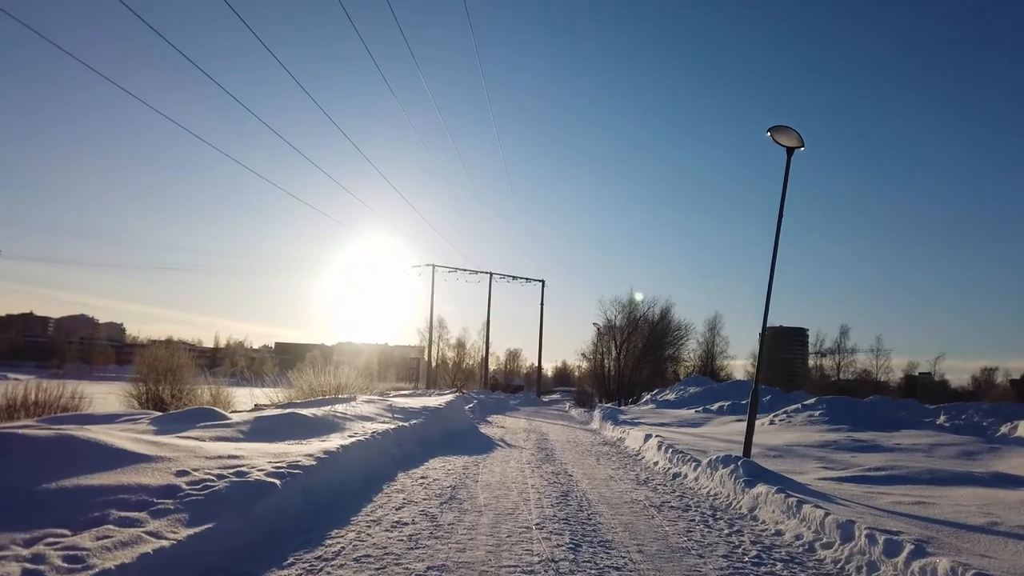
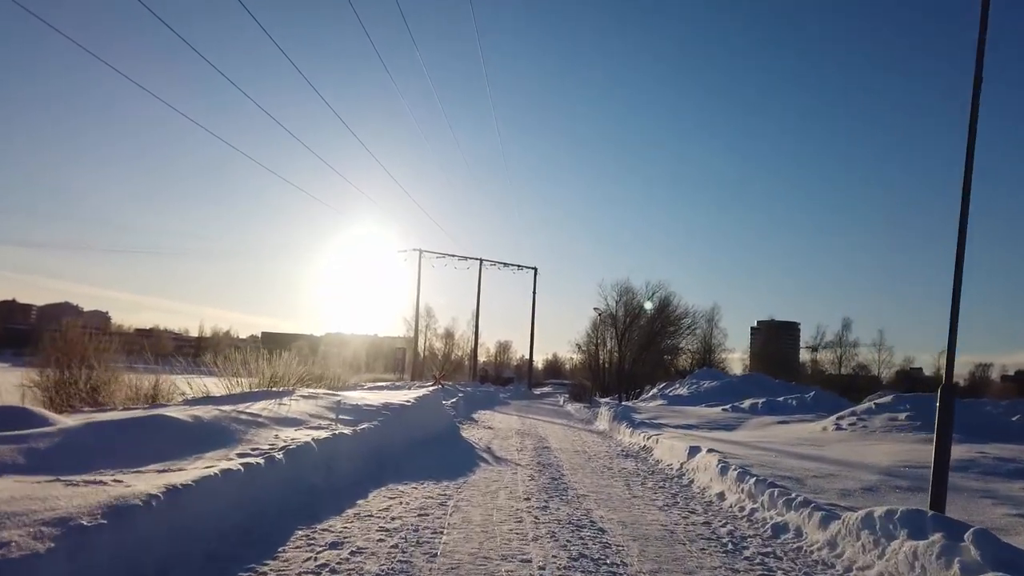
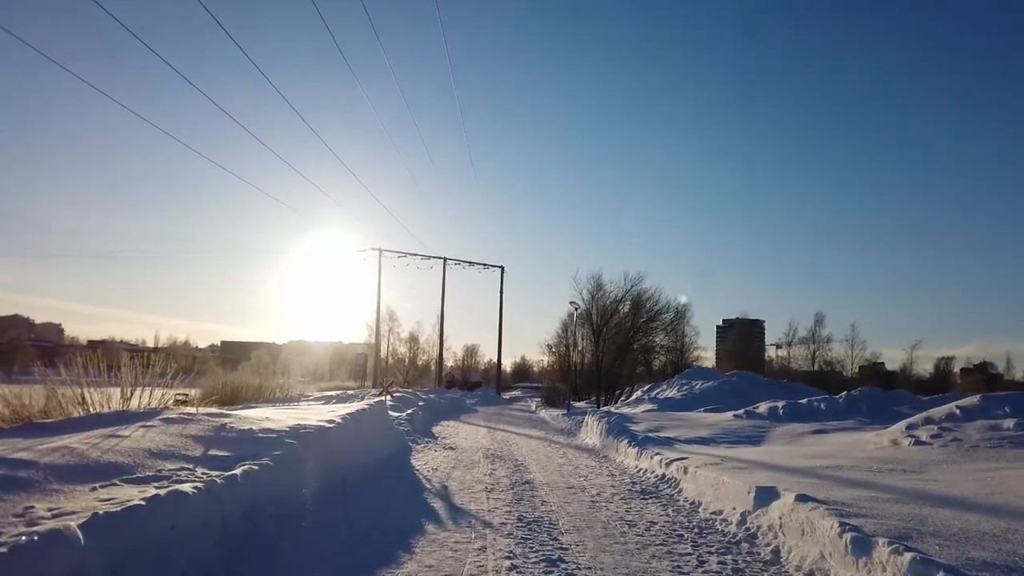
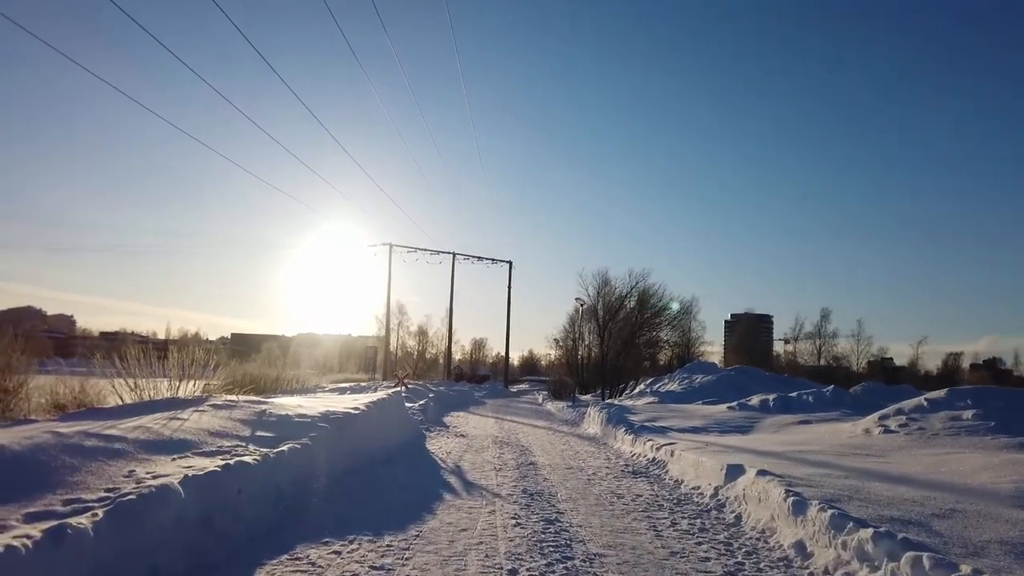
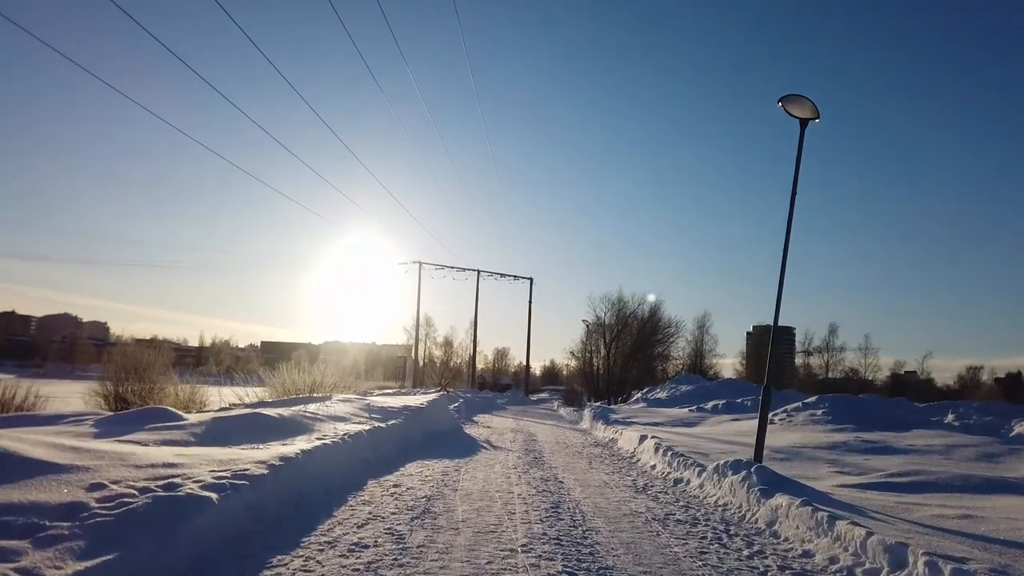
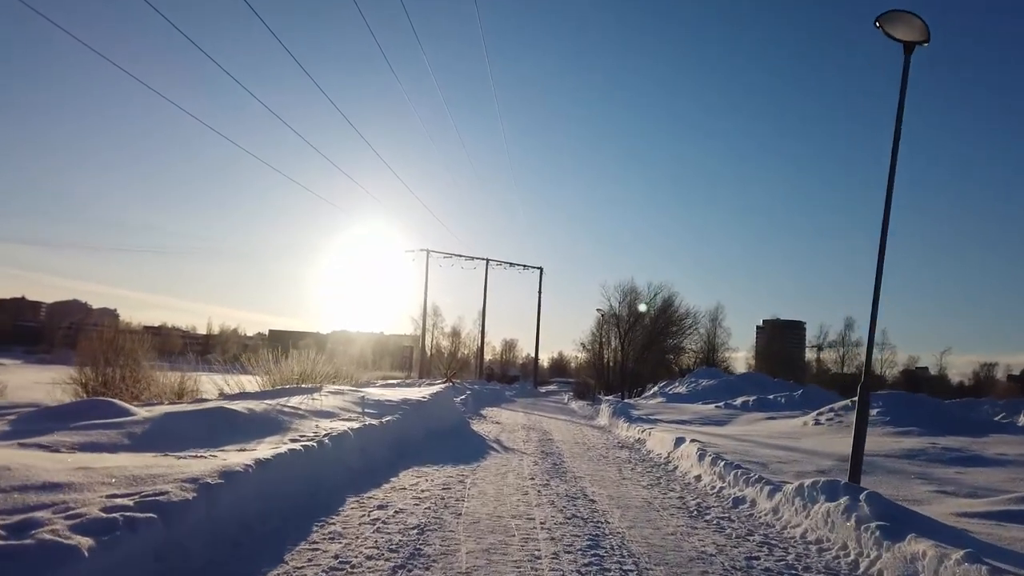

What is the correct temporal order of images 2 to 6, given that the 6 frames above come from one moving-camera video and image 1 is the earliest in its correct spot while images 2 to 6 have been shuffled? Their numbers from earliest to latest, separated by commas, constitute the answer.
5, 6, 2, 4, 3
